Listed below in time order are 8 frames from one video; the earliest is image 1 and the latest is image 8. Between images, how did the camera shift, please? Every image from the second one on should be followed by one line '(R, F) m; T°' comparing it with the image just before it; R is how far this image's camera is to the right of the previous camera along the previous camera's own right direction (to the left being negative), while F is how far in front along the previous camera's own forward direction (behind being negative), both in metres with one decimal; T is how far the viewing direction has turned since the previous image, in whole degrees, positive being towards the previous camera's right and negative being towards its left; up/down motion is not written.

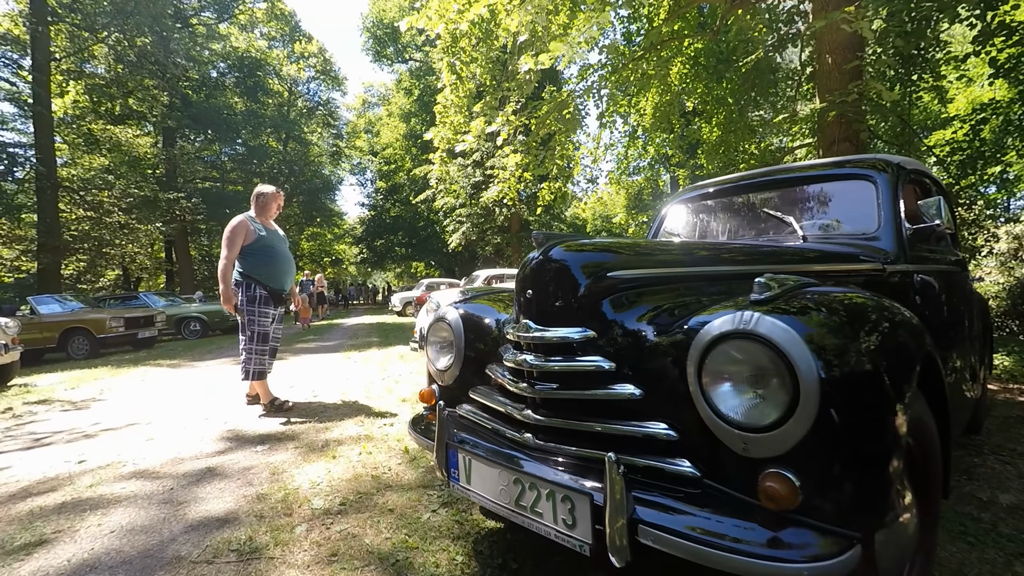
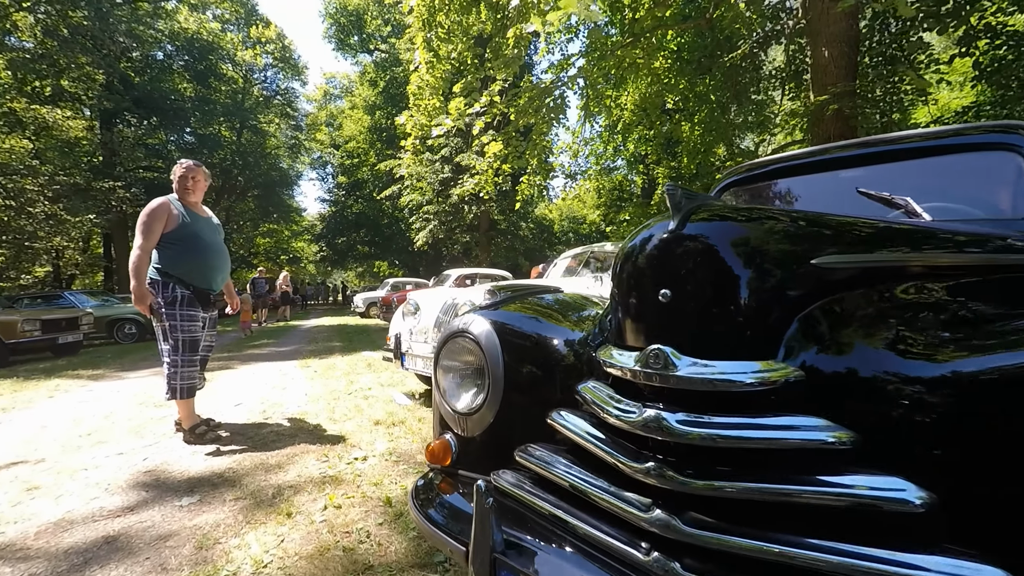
(-0.3, +0.7) m; +4°
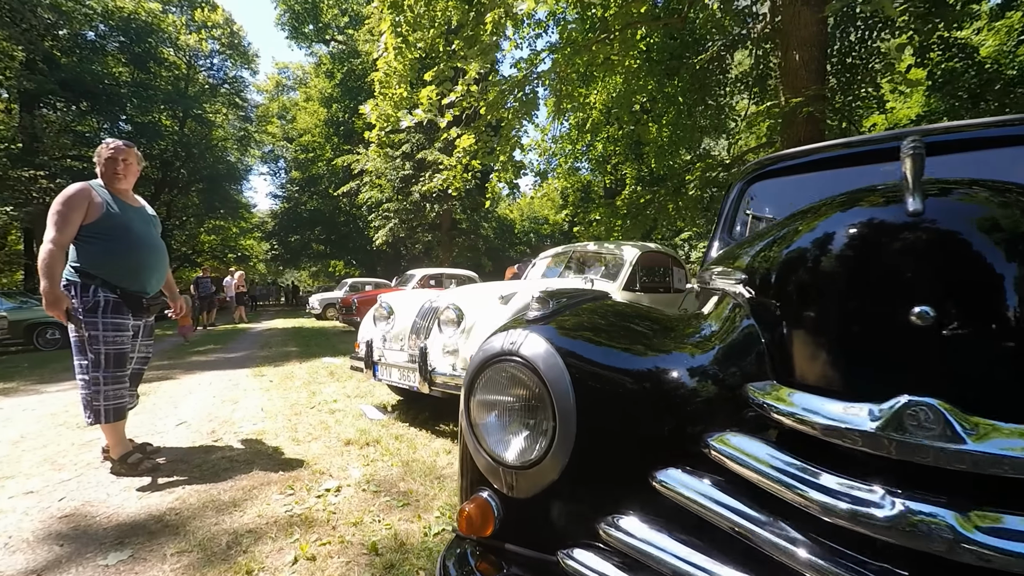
(-0.2, +0.4) m; +5°
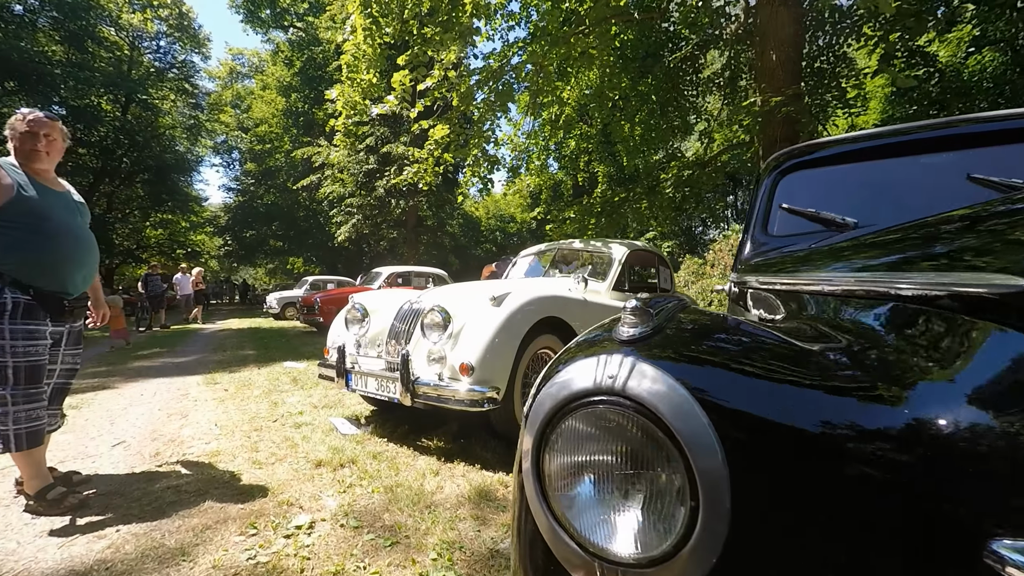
(-0.2, +0.3) m; +4°
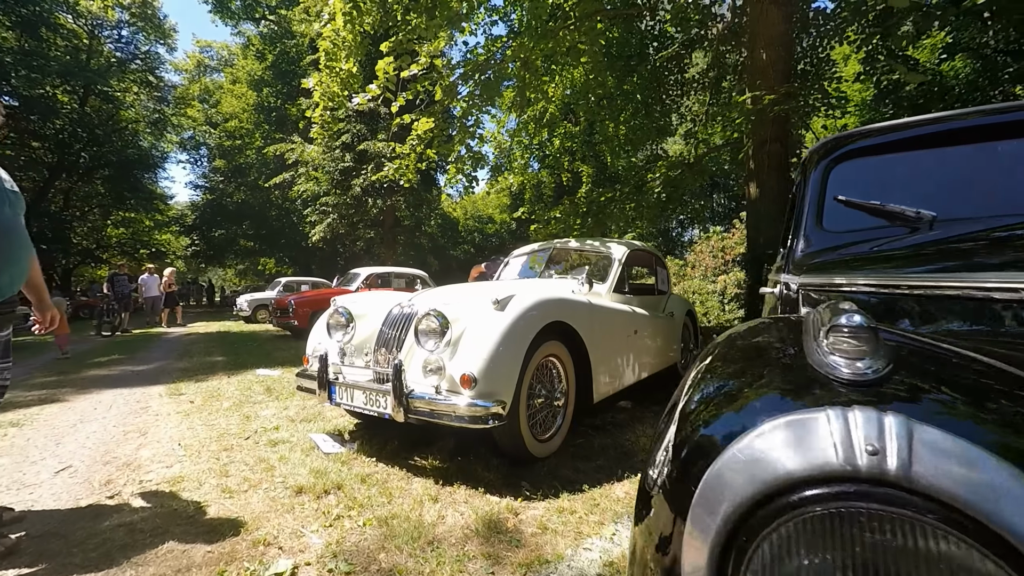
(-0.2, +0.3) m; +3°
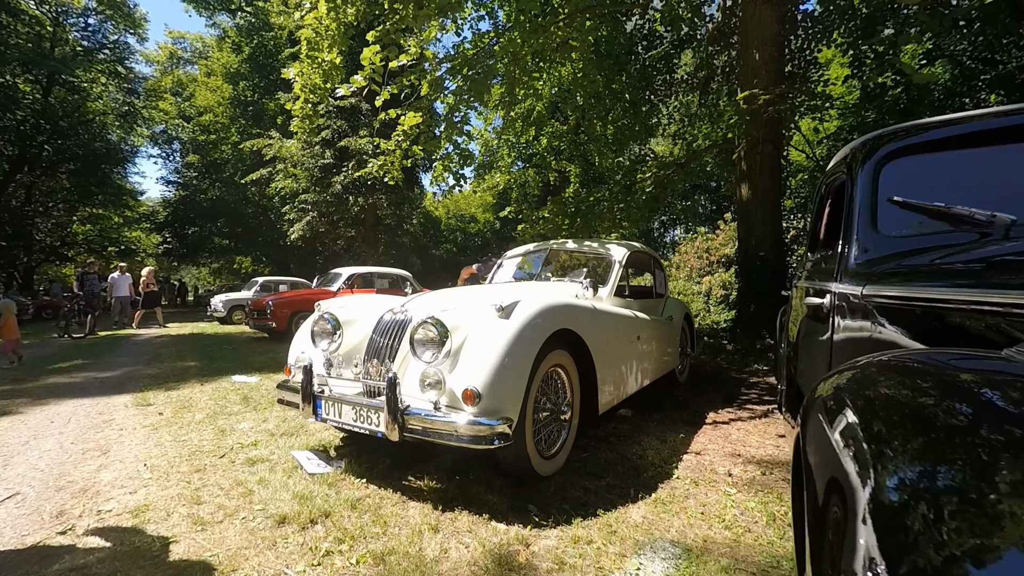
(-0.1, +0.2) m; +2°
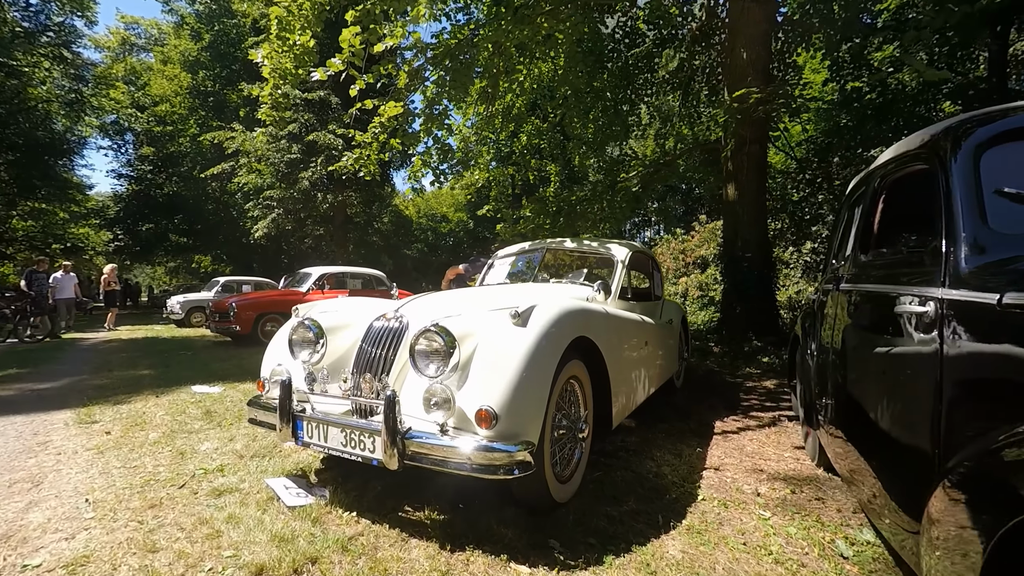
(-0.2, +0.3) m; +4°
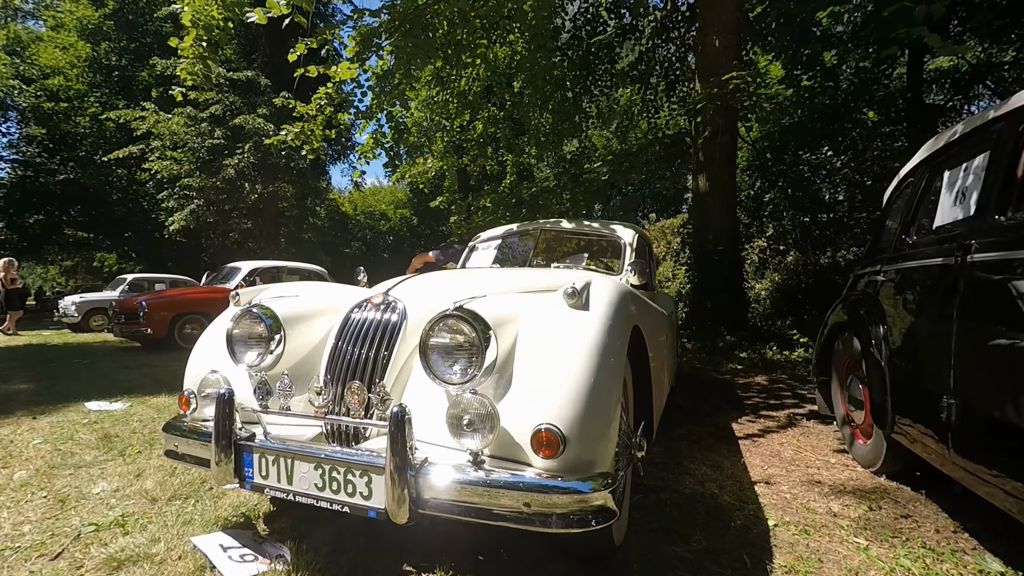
(-0.4, +0.7) m; +7°
